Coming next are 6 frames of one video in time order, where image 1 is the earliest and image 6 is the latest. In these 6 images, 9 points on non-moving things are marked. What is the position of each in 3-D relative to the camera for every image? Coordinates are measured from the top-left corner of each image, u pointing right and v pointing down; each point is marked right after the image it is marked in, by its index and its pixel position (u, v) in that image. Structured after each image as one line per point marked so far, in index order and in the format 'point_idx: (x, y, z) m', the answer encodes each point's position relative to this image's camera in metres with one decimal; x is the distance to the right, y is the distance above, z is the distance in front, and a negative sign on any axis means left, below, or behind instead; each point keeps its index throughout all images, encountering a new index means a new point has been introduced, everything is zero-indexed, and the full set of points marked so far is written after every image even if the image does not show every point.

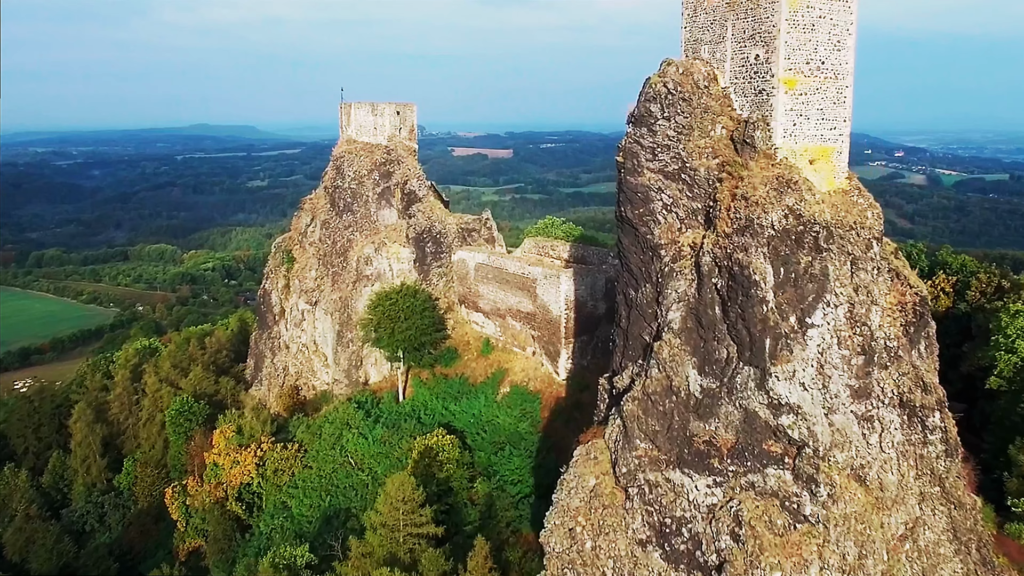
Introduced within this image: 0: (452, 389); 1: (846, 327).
0: (-1.9, -3.2, +15.1) m
1: (+4.7, -0.5, +6.8) m
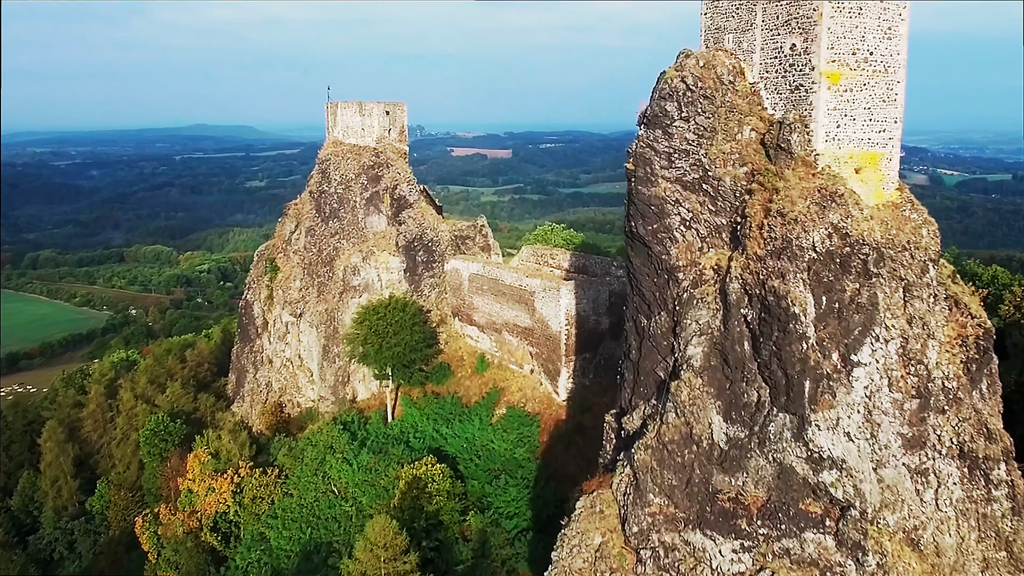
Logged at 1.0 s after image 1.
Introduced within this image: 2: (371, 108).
0: (-2.0, -3.6, +14.0) m
1: (+4.6, -0.9, +5.7) m
2: (-4.8, +6.1, +16.2) m
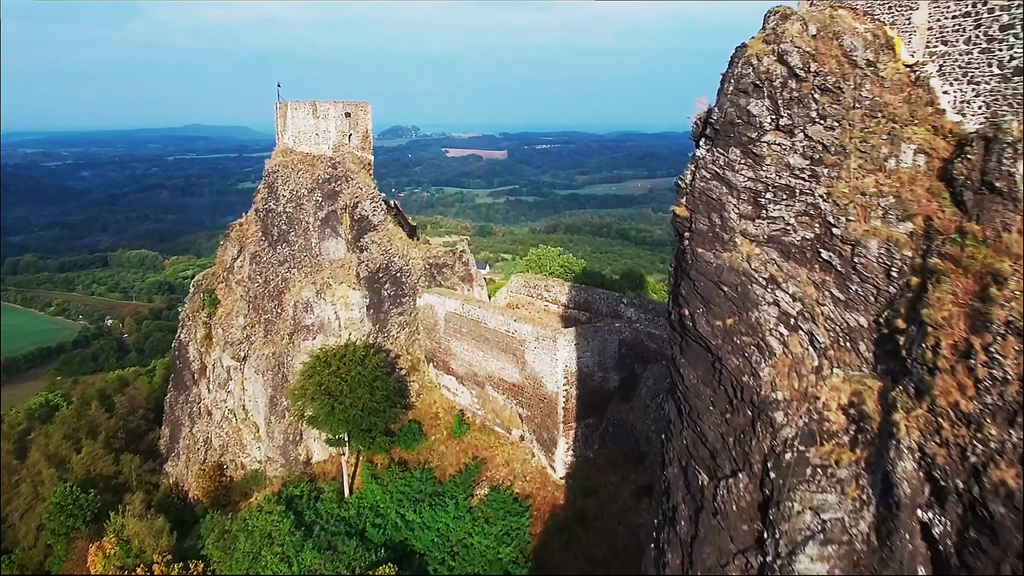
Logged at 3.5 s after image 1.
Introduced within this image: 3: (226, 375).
0: (-2.4, -4.7, +11.2) m
1: (+4.3, -2.0, +2.9) m
2: (-5.2, +5.0, +13.3) m
3: (-8.2, -2.5, +13.7) m
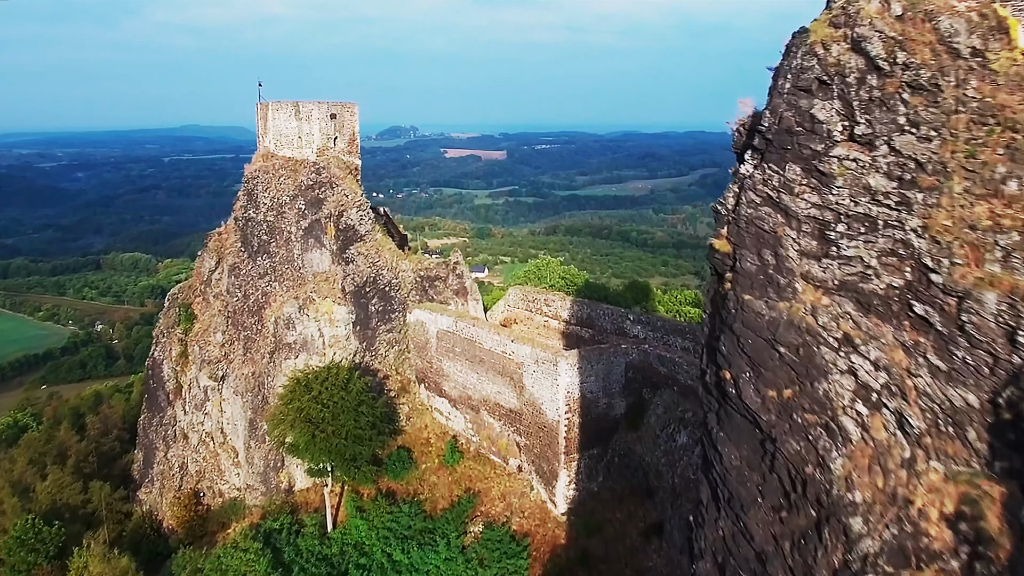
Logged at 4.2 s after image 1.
0: (-2.5, -5.0, +10.3) m
1: (+4.3, -2.3, +2.1) m
2: (-5.3, +4.6, +12.5) m
3: (-8.3, -2.9, +12.8) m
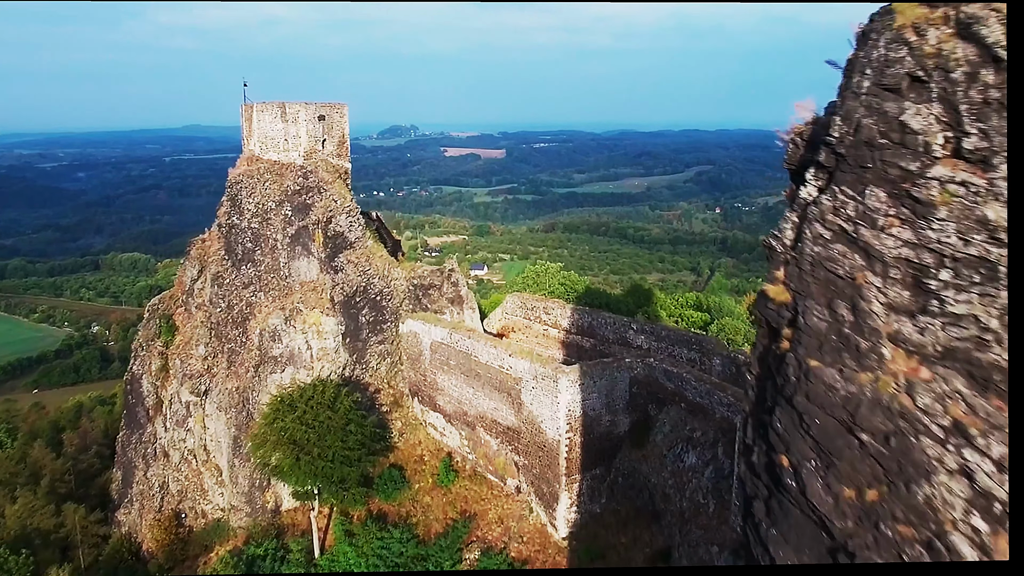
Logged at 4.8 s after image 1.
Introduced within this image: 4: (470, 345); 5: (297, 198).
0: (-2.5, -5.3, +9.7) m
1: (+4.3, -2.6, +1.4) m
2: (-5.3, +4.4, +11.8) m
3: (-8.3, -3.2, +12.2) m
4: (-0.9, -1.2, +10.1) m
5: (-5.3, +2.2, +11.8) m
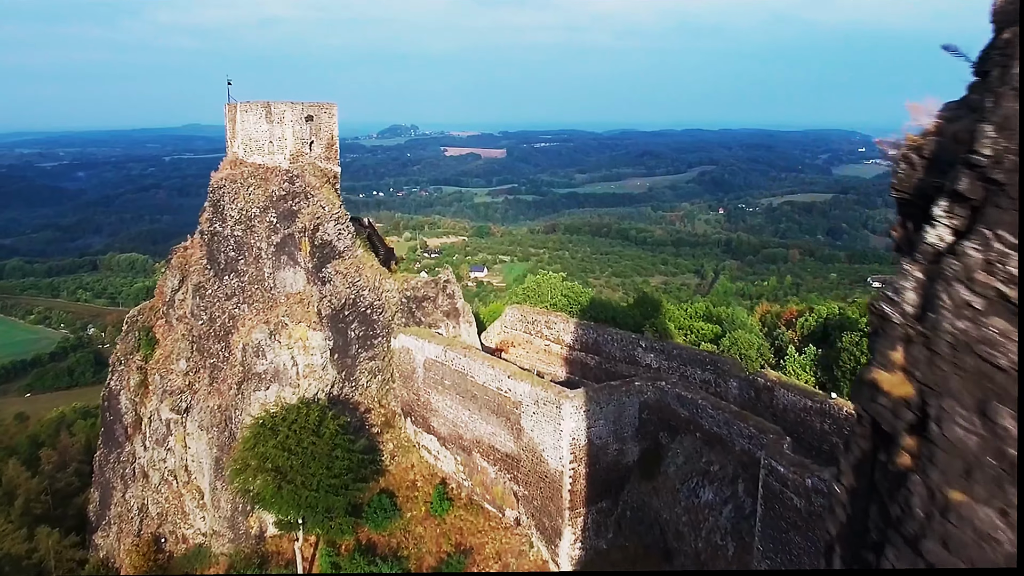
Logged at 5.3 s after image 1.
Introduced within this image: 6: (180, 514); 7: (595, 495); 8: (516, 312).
0: (-2.5, -5.6, +9.0) m
1: (+4.2, -2.9, +0.7) m
2: (-5.3, +4.1, +11.1) m
3: (-8.3, -3.4, +11.5) m
4: (-0.9, -1.5, +9.4) m
5: (-5.3, +1.9, +11.0) m
6: (-8.0, -5.4, +11.5) m
7: (+1.4, -3.6, +8.3) m
8: (+0.1, -0.6, +11.7) m
